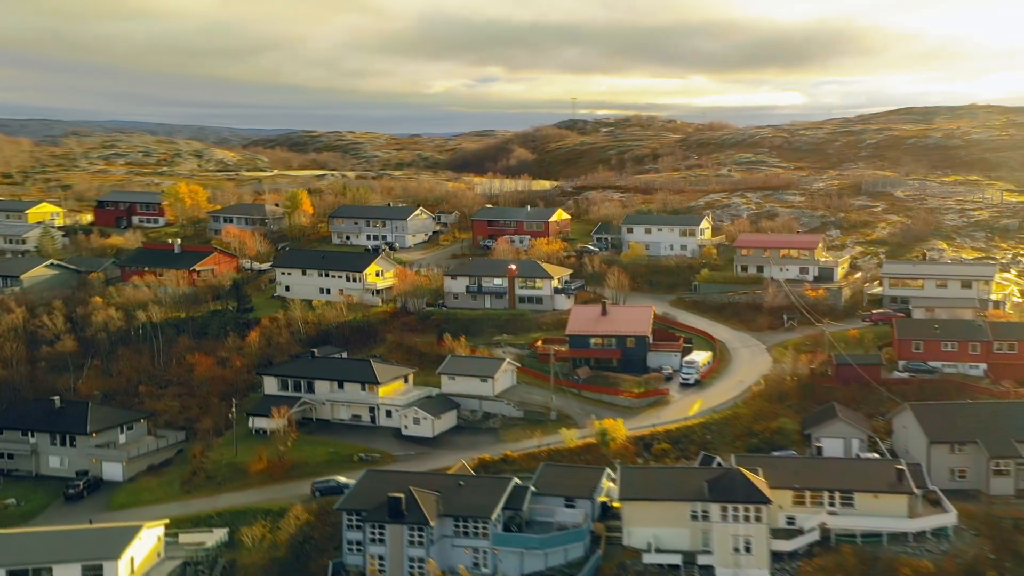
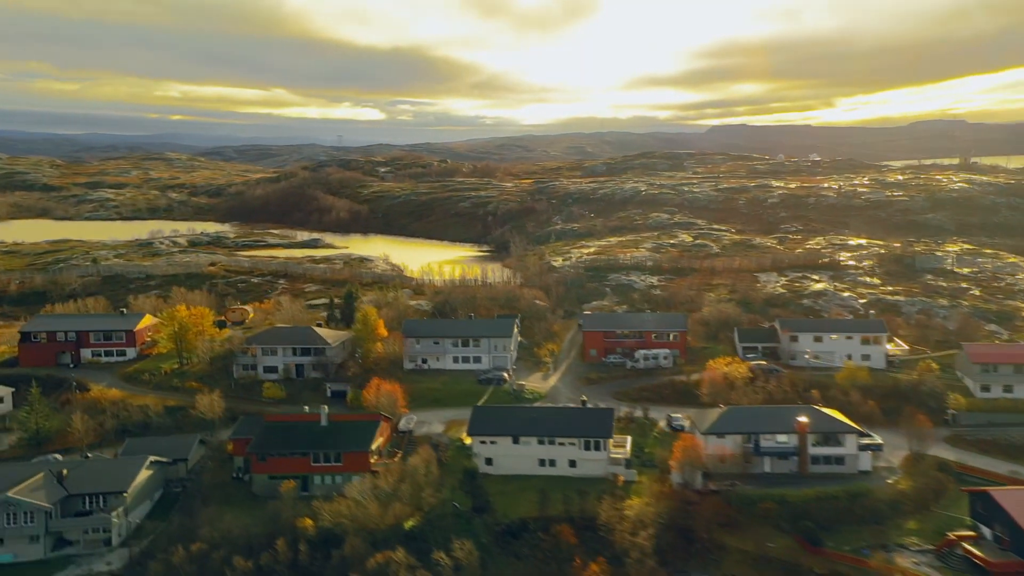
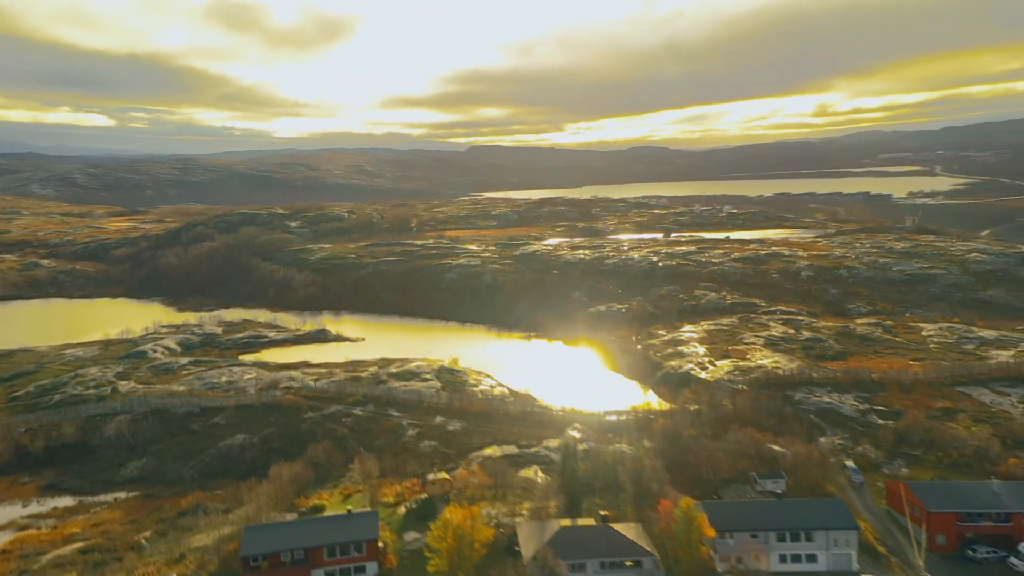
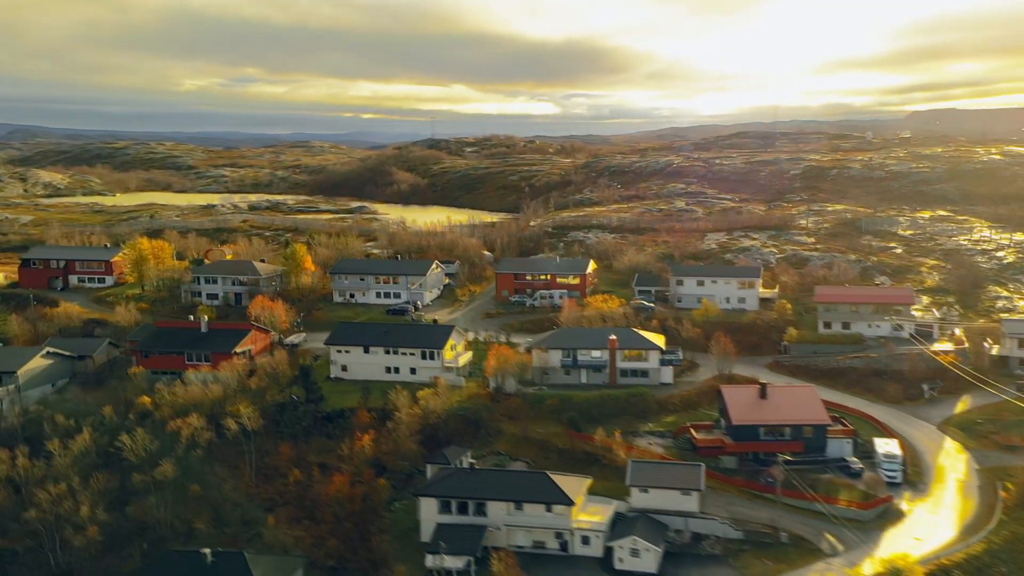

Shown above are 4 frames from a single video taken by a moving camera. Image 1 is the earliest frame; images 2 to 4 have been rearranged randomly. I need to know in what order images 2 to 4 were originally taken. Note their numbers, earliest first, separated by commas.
4, 2, 3
